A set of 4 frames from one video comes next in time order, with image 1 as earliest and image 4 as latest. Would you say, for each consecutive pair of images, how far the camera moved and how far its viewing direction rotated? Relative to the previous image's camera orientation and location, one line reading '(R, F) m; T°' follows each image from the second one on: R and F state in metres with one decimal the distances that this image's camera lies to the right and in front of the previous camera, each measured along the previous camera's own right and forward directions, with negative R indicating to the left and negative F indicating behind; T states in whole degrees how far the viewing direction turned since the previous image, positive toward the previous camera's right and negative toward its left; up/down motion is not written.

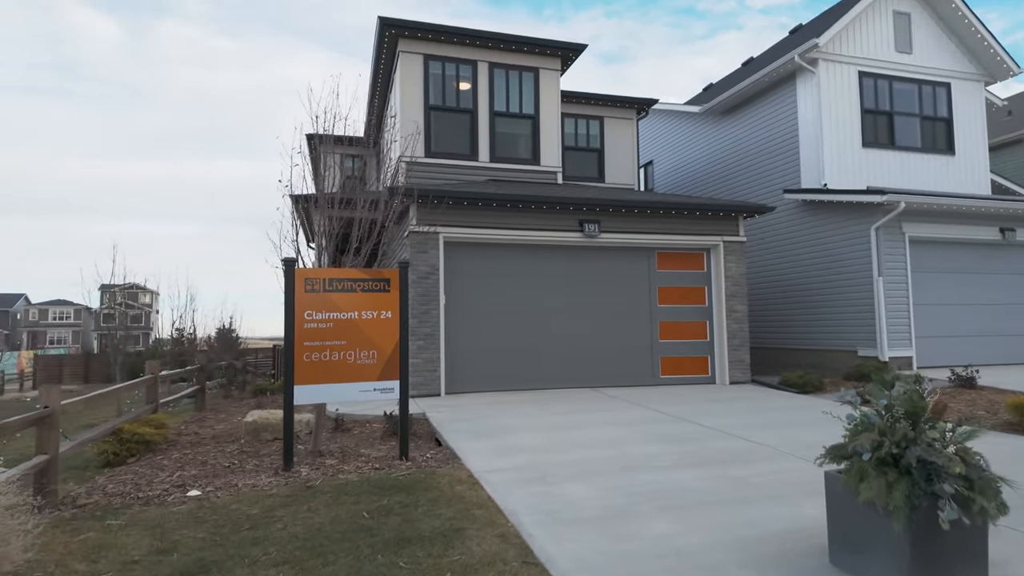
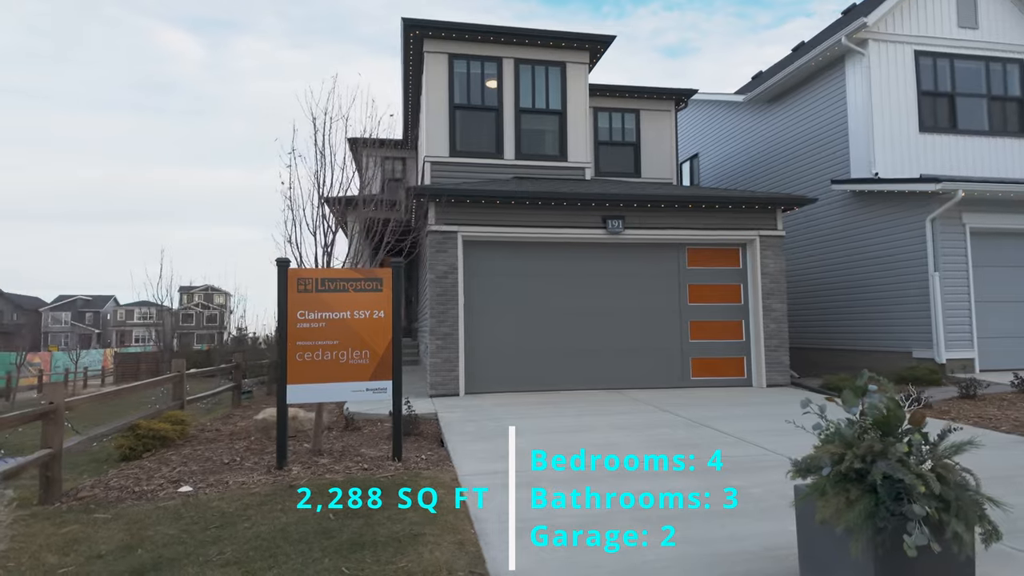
(+0.8, +0.2) m; -6°
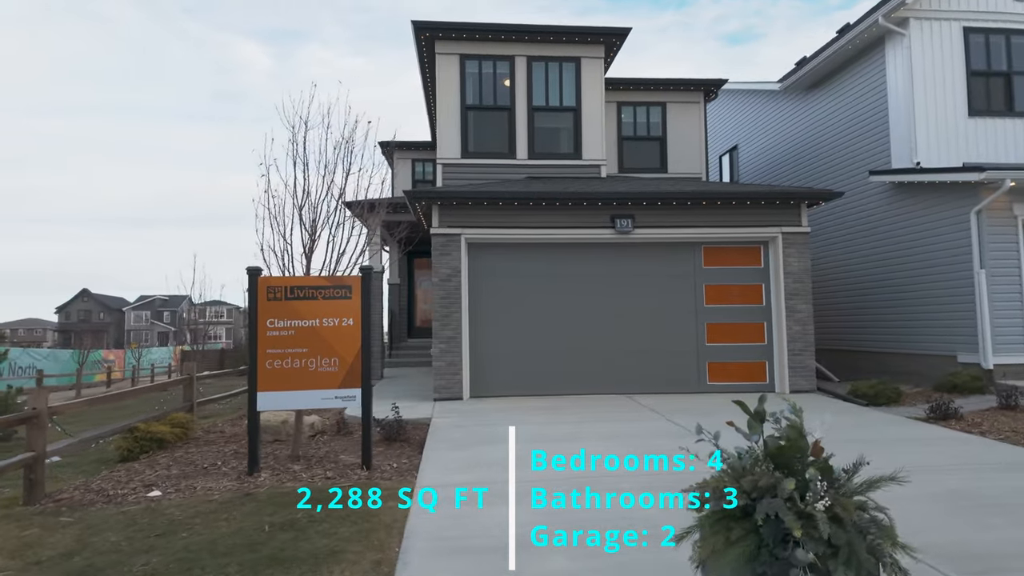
(+1.0, +0.2) m; -6°
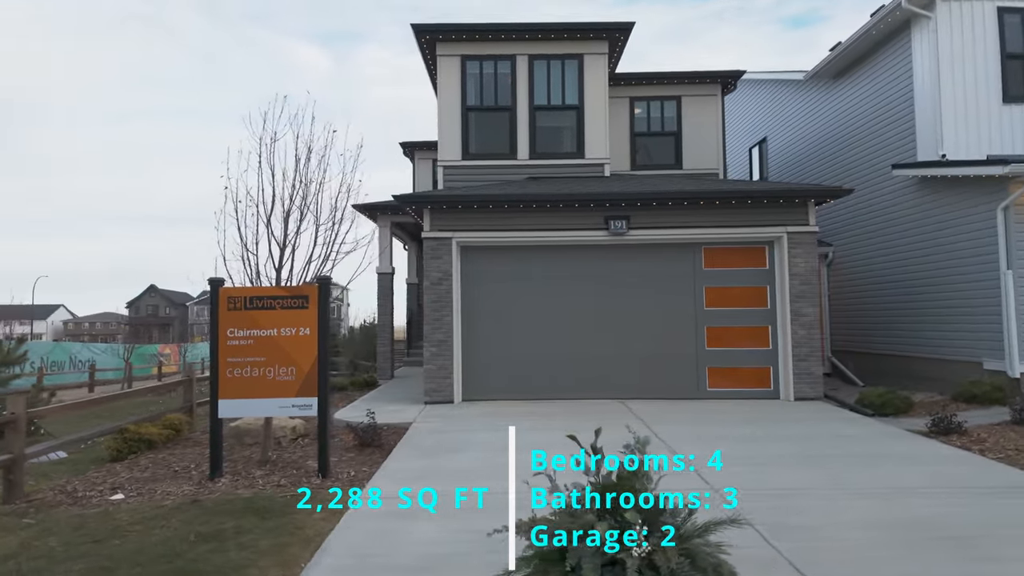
(+1.1, +0.2) m; -5°
